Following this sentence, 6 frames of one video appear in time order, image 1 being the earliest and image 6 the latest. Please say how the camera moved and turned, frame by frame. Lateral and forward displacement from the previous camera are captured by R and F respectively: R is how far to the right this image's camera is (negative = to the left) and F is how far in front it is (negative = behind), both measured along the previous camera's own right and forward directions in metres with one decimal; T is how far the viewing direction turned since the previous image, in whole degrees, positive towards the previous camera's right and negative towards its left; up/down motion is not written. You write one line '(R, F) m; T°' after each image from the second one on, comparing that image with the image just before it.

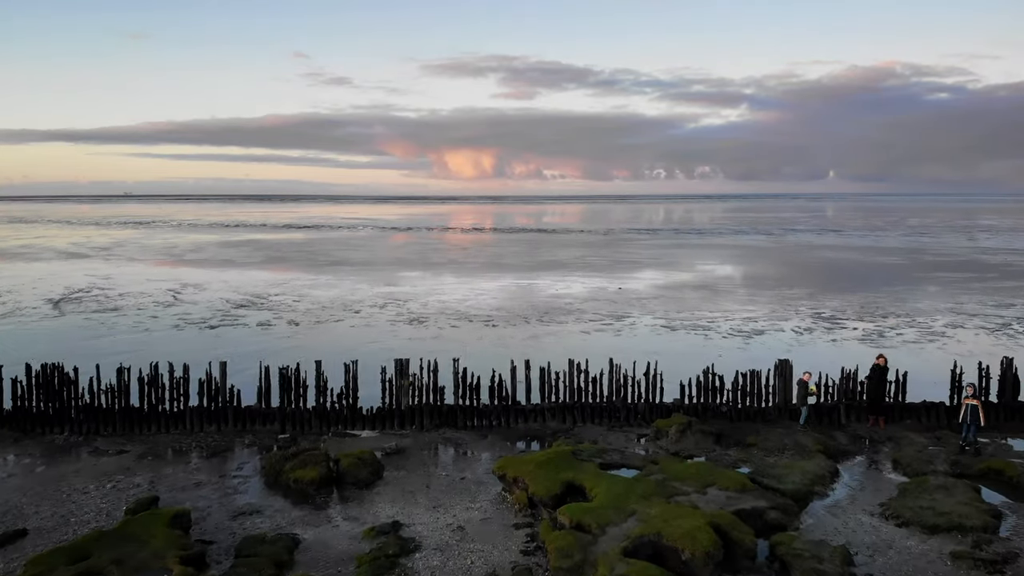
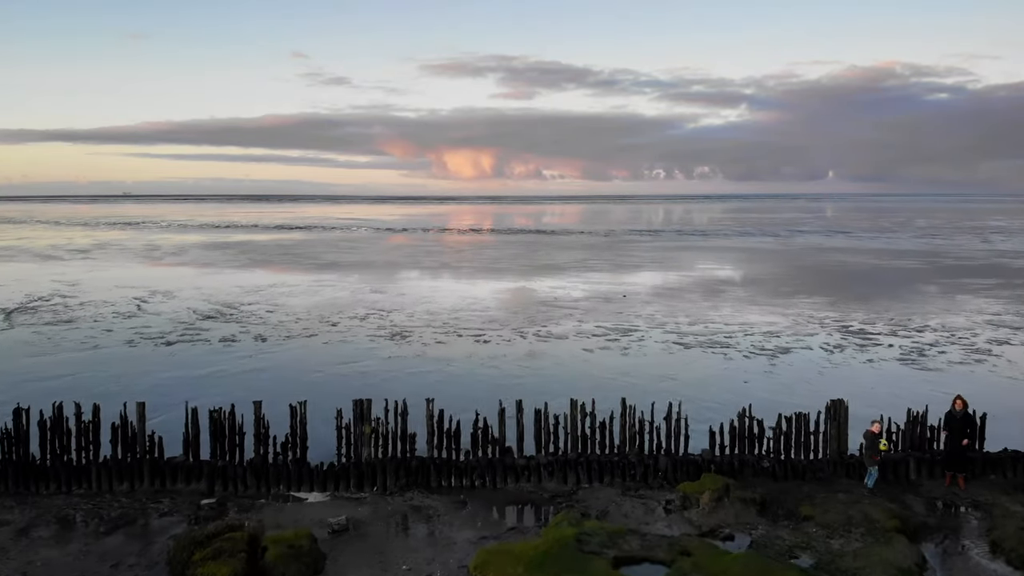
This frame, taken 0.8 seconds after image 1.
(+0.1, +1.8) m; 0°
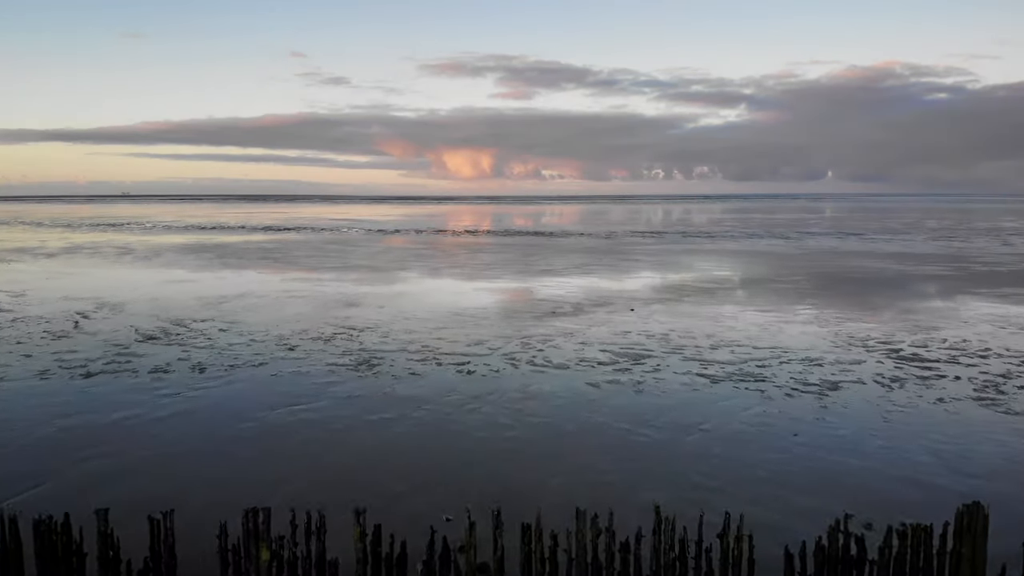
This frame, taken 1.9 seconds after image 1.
(+0.1, +2.5) m; 0°
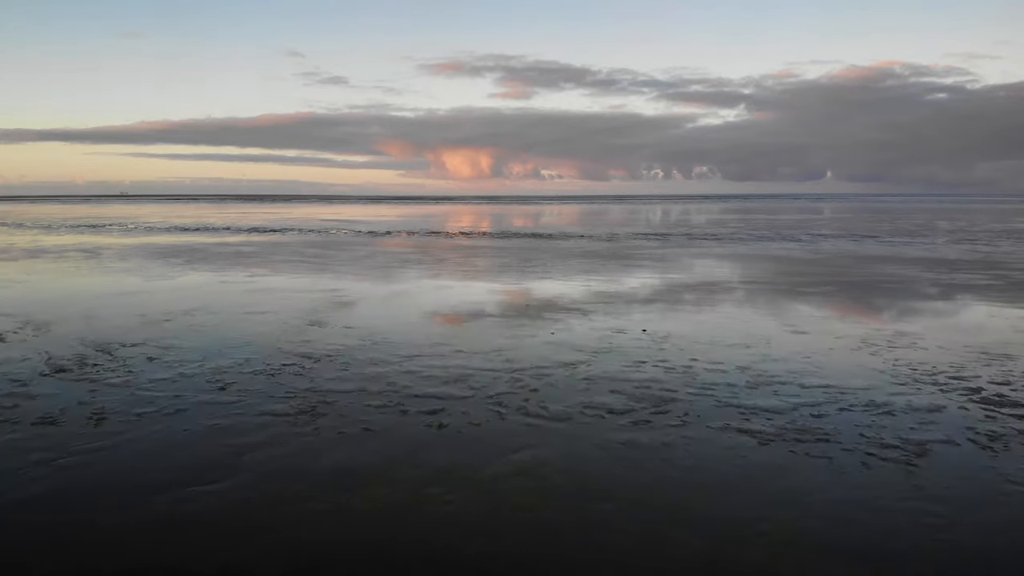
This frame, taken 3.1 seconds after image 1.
(+0.1, +2.7) m; 0°
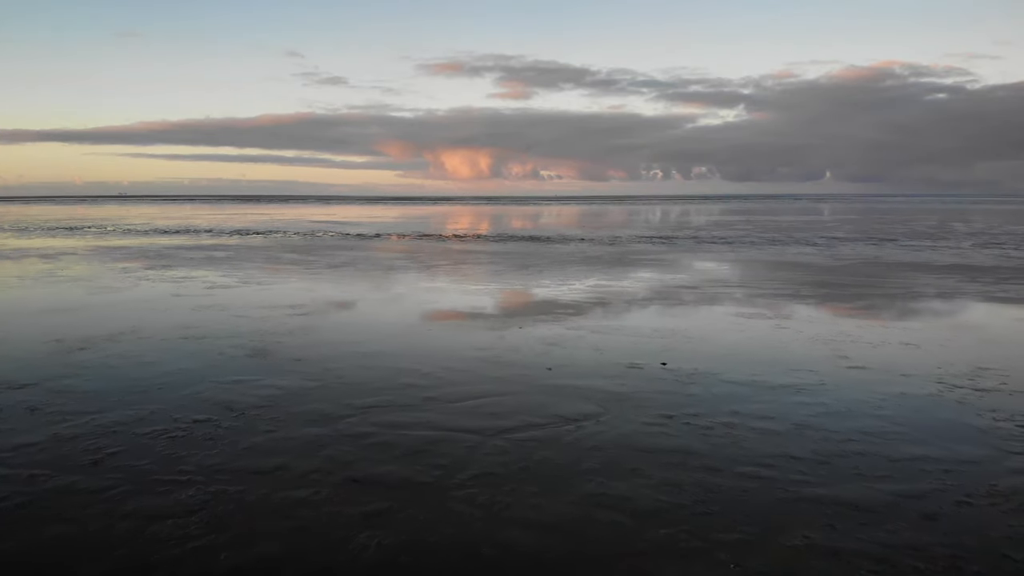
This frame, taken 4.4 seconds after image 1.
(+0.1, +3.0) m; 0°
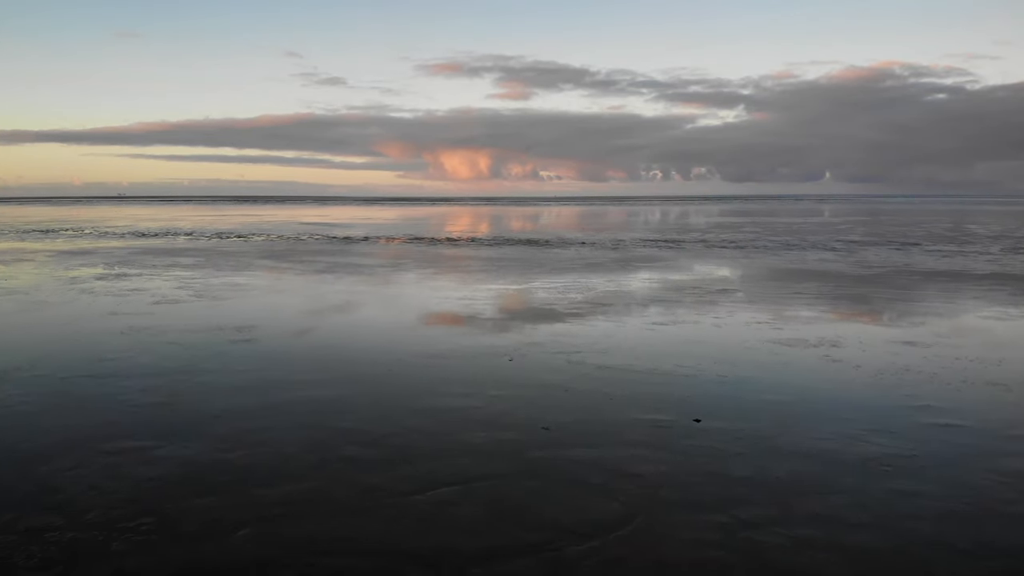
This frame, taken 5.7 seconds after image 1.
(+0.1, +3.0) m; 0°
